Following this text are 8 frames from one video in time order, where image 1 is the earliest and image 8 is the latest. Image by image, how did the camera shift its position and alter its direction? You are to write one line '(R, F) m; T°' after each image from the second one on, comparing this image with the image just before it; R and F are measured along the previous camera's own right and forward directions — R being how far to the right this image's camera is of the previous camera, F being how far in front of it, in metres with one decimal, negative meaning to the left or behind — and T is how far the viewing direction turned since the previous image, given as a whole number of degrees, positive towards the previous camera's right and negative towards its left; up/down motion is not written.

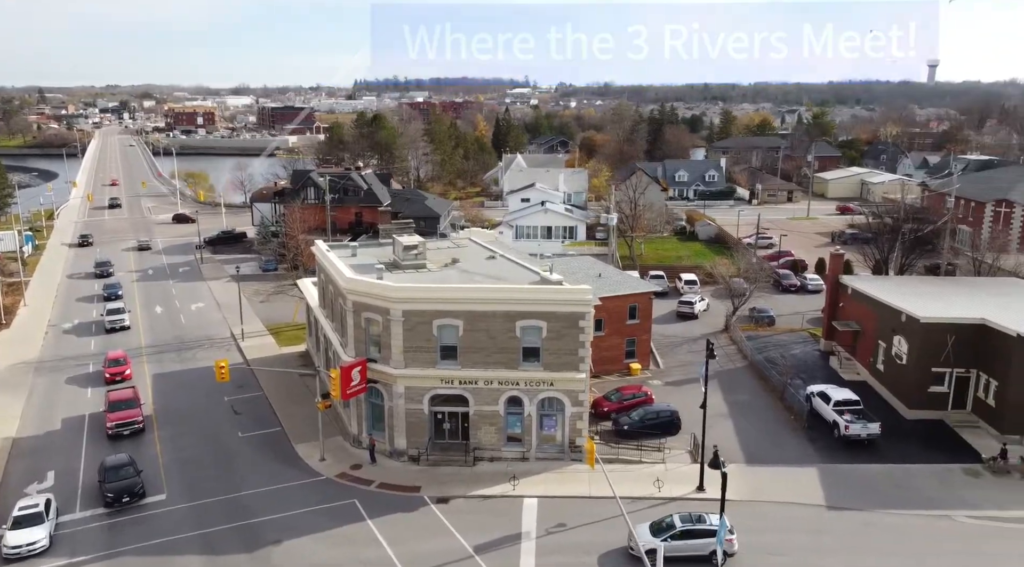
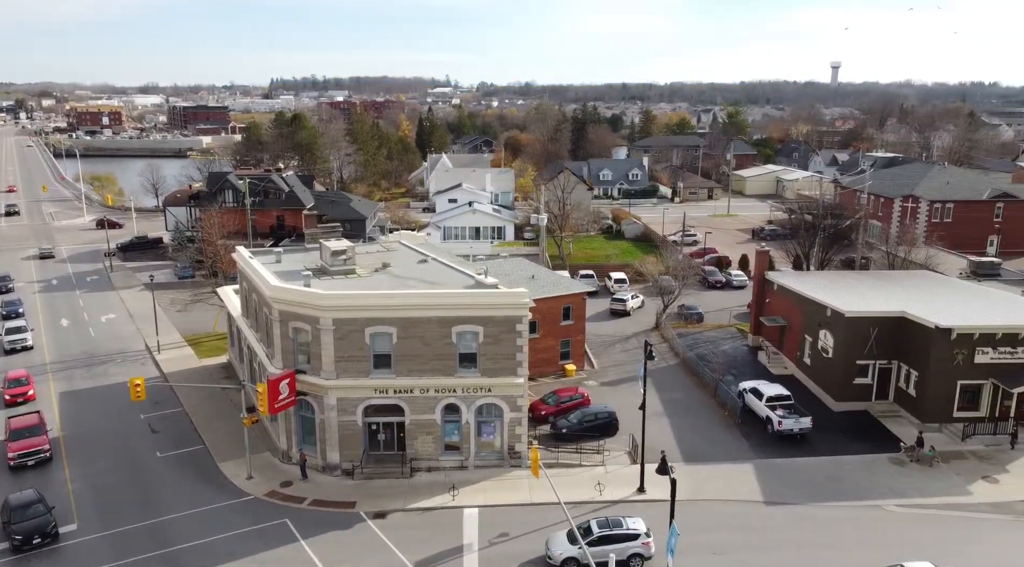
(-0.6, +0.7) m; +6°
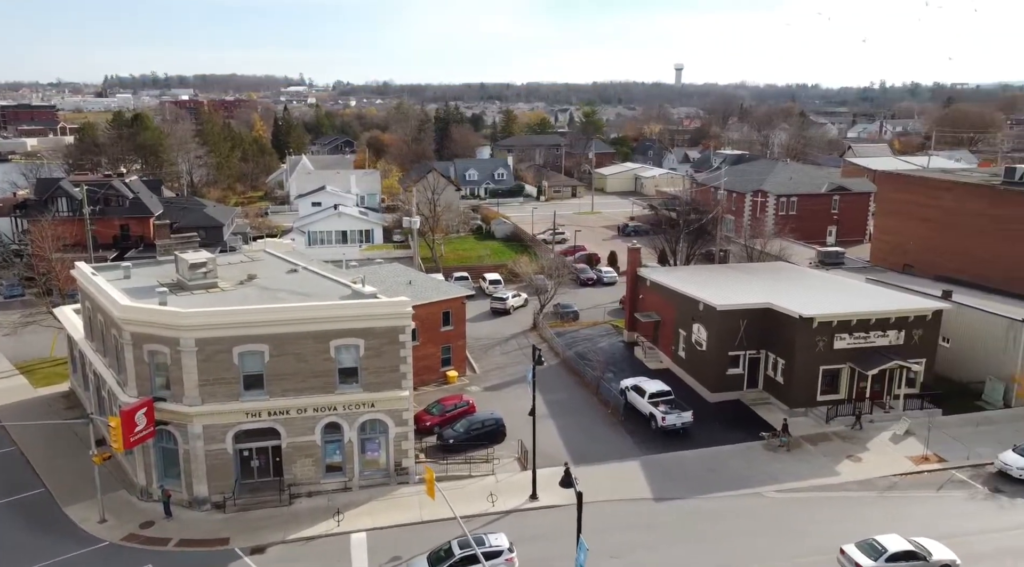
(-0.9, +1.2) m; +10°
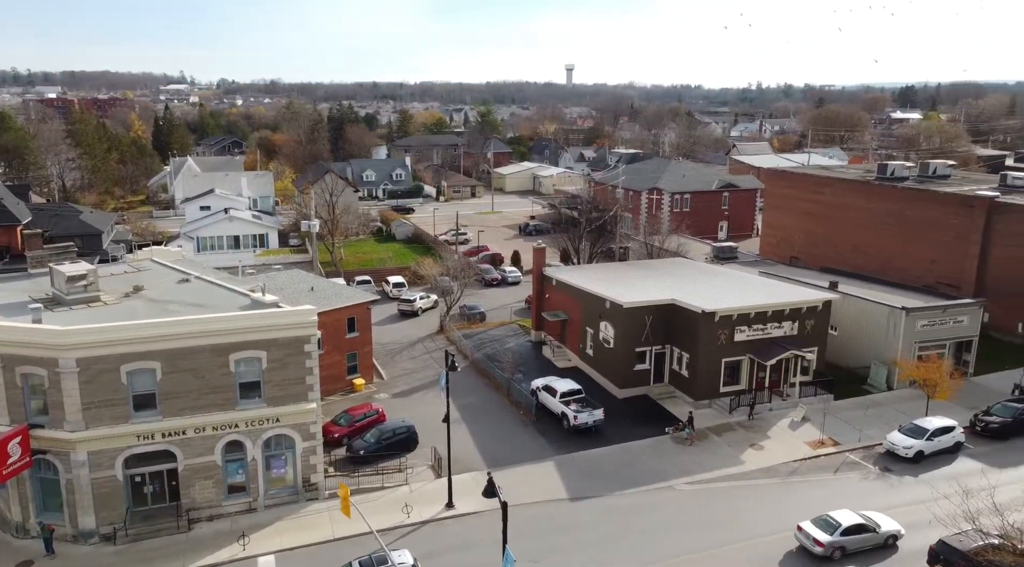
(-0.5, +0.7) m; +7°
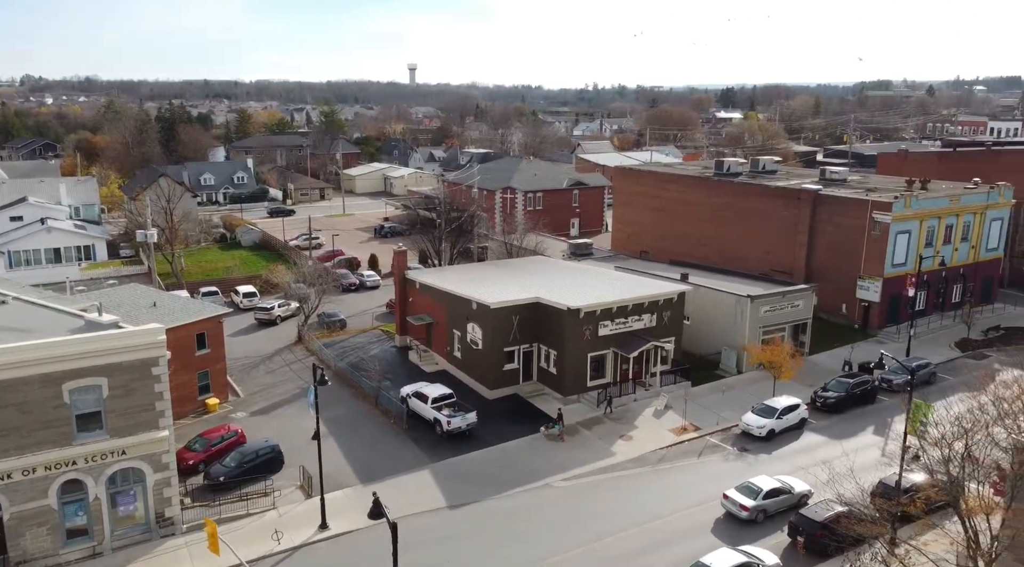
(-0.8, +1.0) m; +11°
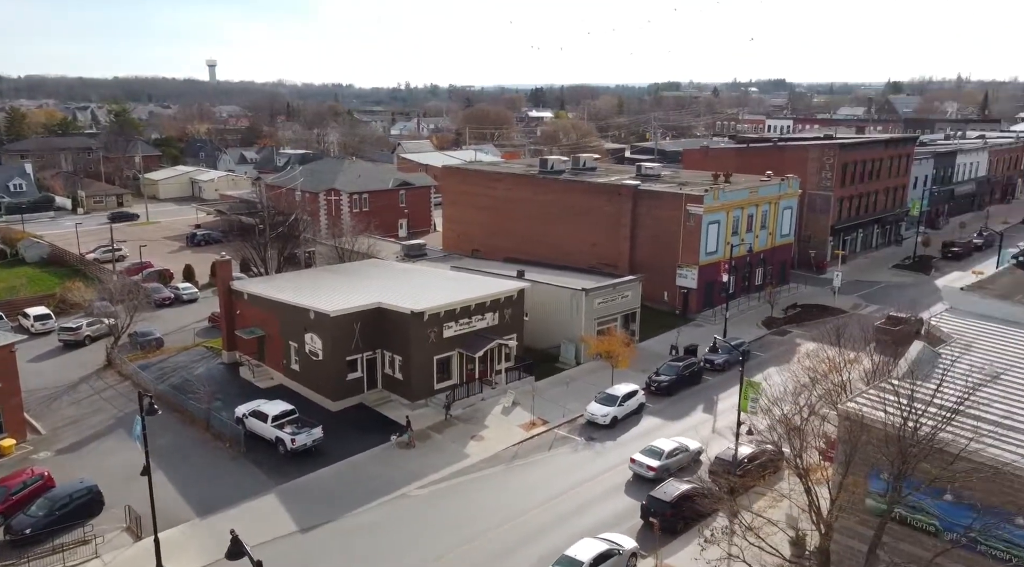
(-1.2, +1.0) m; +13°
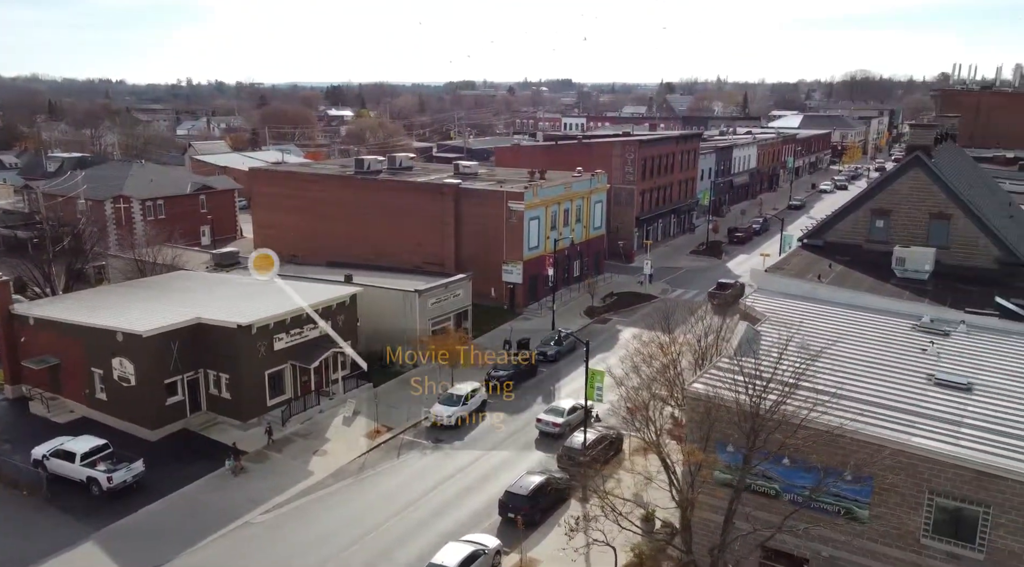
(-1.8, +0.7) m; +14°
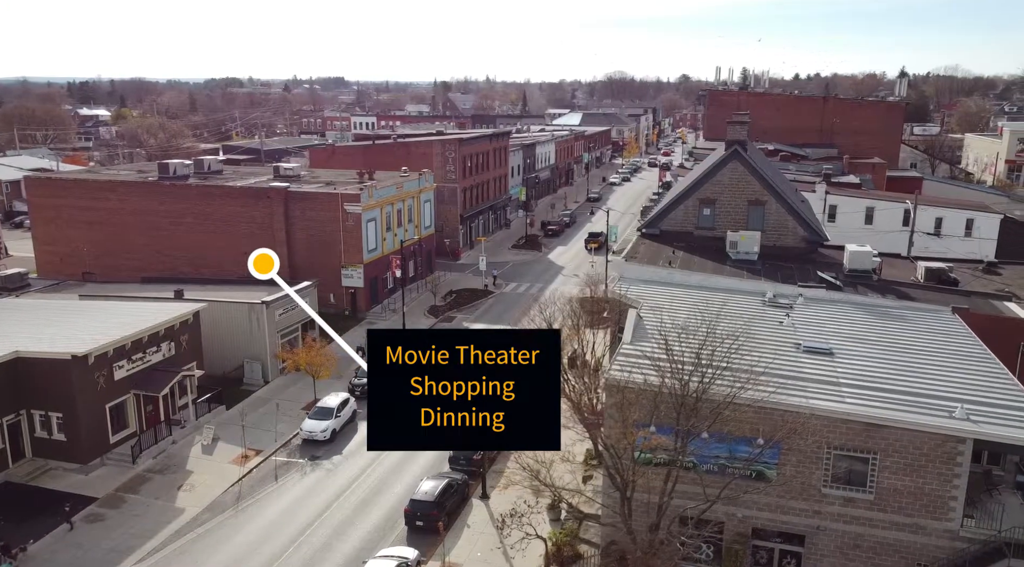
(-4.4, +0.8) m; +17°
